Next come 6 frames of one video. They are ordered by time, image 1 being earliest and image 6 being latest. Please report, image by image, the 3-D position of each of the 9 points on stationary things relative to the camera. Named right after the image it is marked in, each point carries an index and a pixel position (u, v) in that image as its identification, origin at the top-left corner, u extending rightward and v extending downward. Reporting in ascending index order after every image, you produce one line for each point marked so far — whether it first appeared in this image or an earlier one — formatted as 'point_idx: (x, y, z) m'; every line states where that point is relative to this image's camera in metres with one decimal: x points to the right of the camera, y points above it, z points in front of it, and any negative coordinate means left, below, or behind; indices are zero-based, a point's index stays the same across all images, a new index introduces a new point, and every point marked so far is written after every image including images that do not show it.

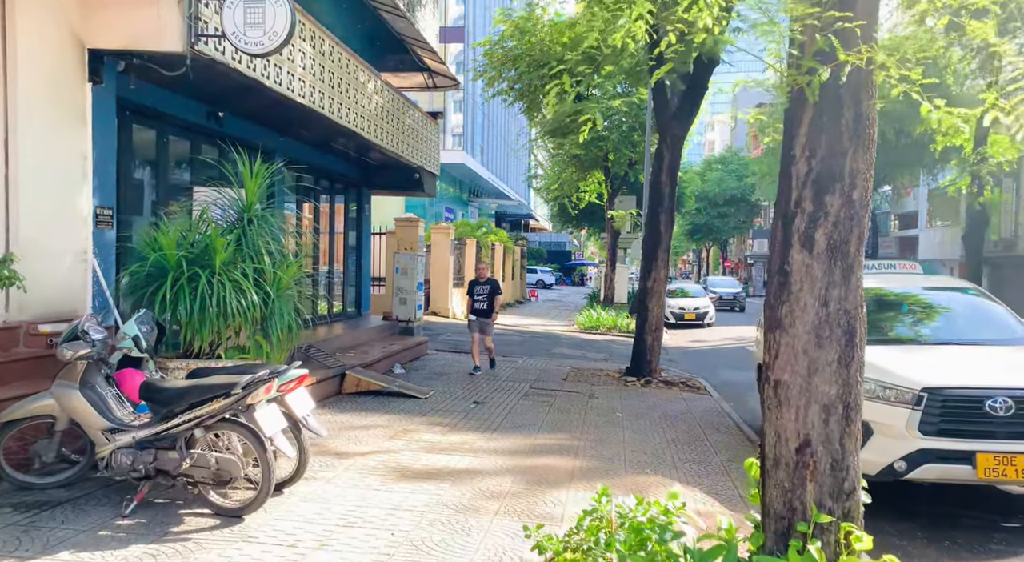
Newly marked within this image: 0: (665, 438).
0: (+1.6, -1.6, +7.7) m
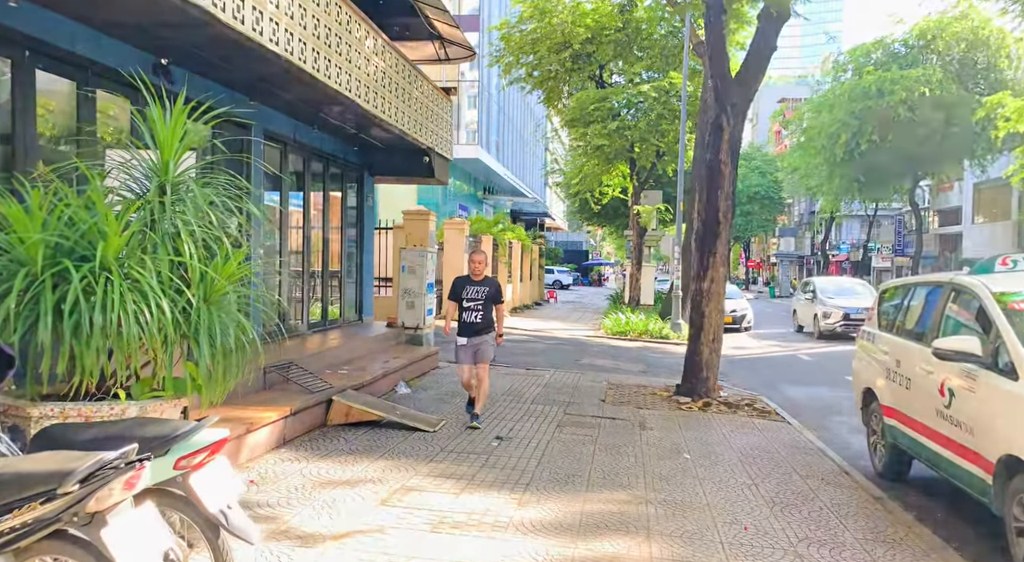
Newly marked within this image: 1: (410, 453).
0: (+1.9, -1.6, +5.6) m
1: (-0.9, -1.4, +6.2) m
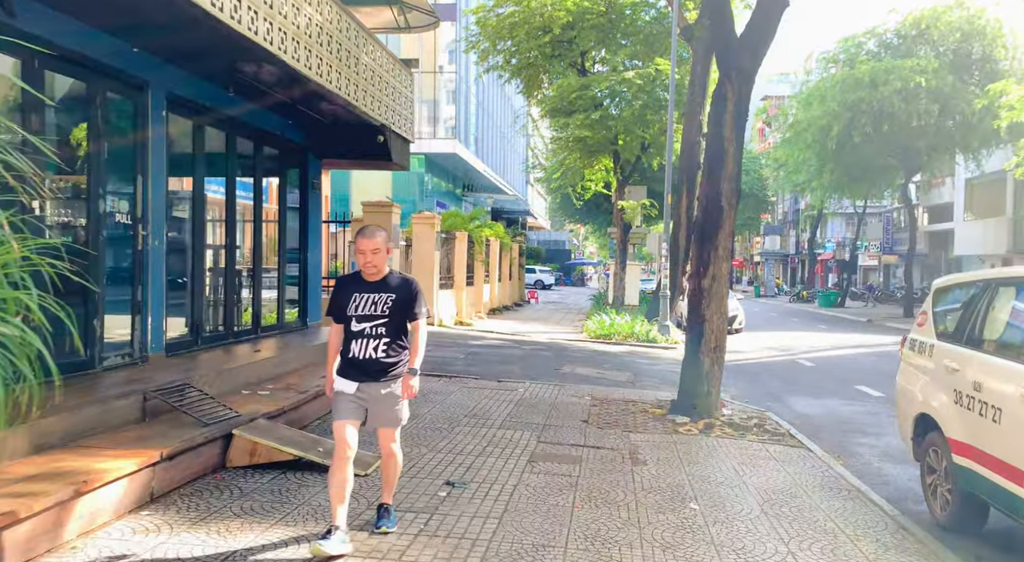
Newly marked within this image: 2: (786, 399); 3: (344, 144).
0: (+1.6, -1.6, +4.0) m
1: (-1.2, -1.4, +4.6) m
2: (+4.2, -1.8, +11.3) m
3: (-2.5, +2.0, +11.0) m
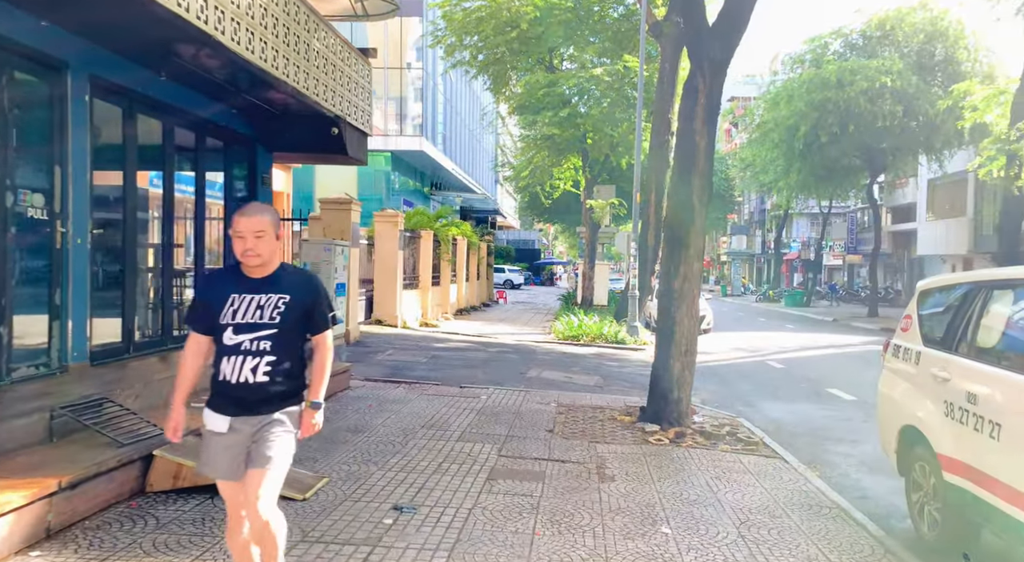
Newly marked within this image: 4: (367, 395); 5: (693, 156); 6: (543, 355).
0: (+1.3, -1.6, +3.5) m
1: (-1.4, -1.4, +4.0) m
2: (+3.6, -1.8, +11.0) m
3: (-3.0, +2.0, +10.4) m
4: (-1.8, -1.4, +9.4) m
5: (+2.0, +1.4, +8.3) m
6: (+0.7, -1.6, +15.6) m
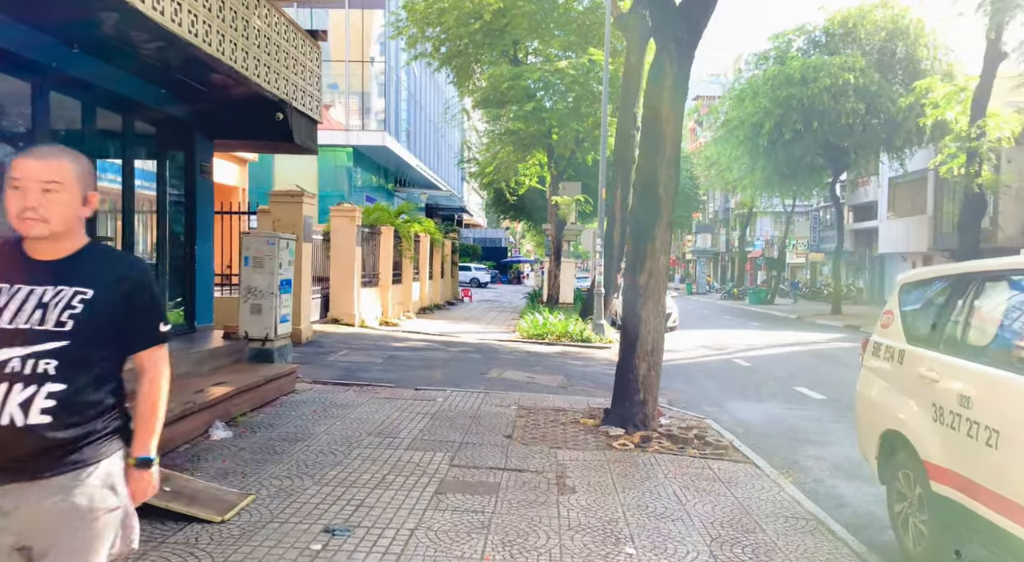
0: (+1.1, -1.6, +3.1) m
1: (-1.7, -1.4, +3.4) m
2: (+3.0, -1.7, +10.6) m
3: (-3.6, +2.1, +9.7) m
4: (-2.3, -1.4, +8.7) m
5: (+1.6, +1.4, +7.9) m
6: (-0.1, -1.5, +15.1) m
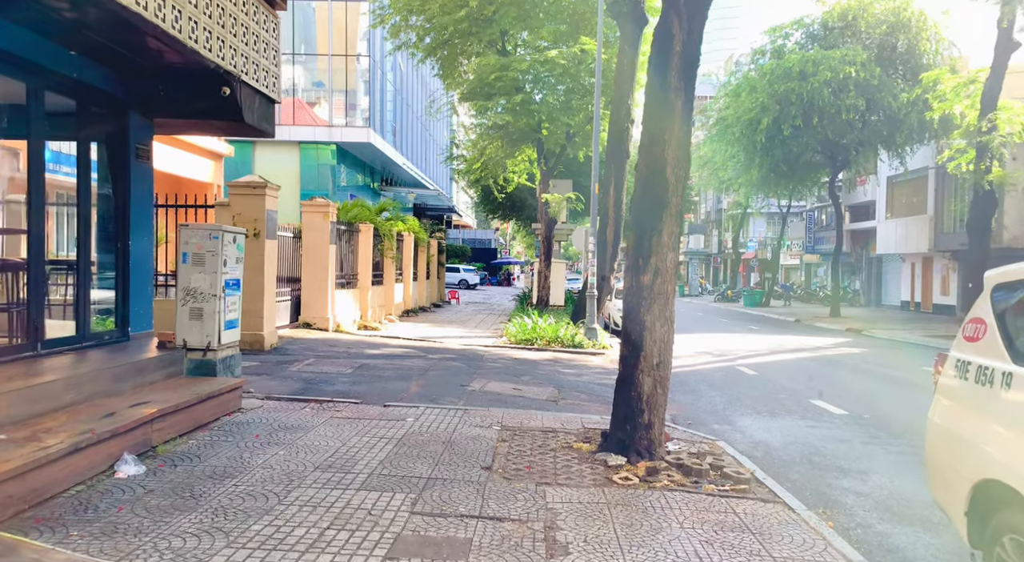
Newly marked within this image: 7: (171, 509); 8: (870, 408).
0: (+1.0, -1.6, +1.8) m
1: (-1.8, -1.4, +2.2) m
2: (+2.8, -1.8, +9.4) m
3: (-3.8, +2.1, +8.5) m
4: (-2.5, -1.4, +7.5) m
5: (+1.4, +1.4, +6.7) m
6: (-0.4, -1.5, +13.8) m
7: (-2.2, -1.4, +4.8) m
8: (+4.7, -1.7, +9.9) m
